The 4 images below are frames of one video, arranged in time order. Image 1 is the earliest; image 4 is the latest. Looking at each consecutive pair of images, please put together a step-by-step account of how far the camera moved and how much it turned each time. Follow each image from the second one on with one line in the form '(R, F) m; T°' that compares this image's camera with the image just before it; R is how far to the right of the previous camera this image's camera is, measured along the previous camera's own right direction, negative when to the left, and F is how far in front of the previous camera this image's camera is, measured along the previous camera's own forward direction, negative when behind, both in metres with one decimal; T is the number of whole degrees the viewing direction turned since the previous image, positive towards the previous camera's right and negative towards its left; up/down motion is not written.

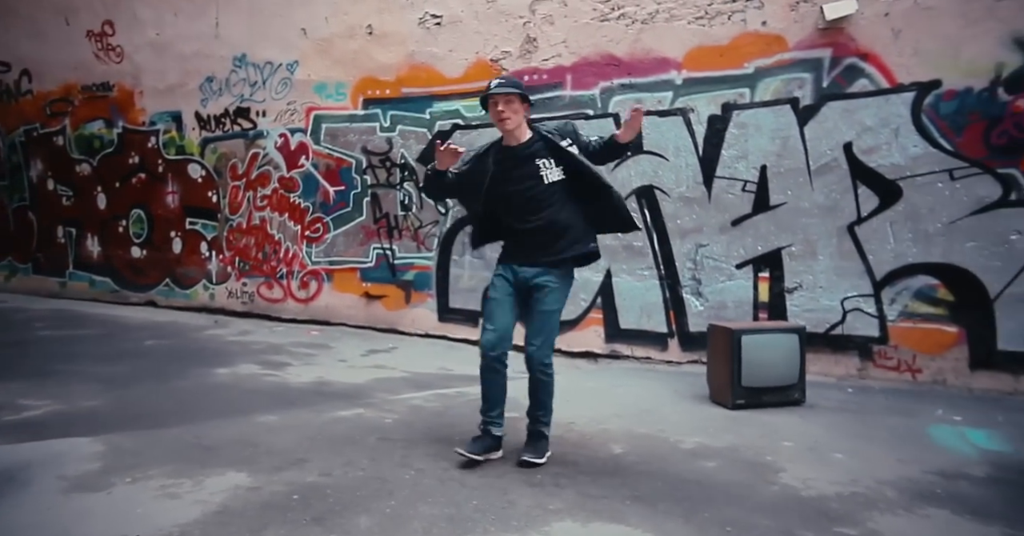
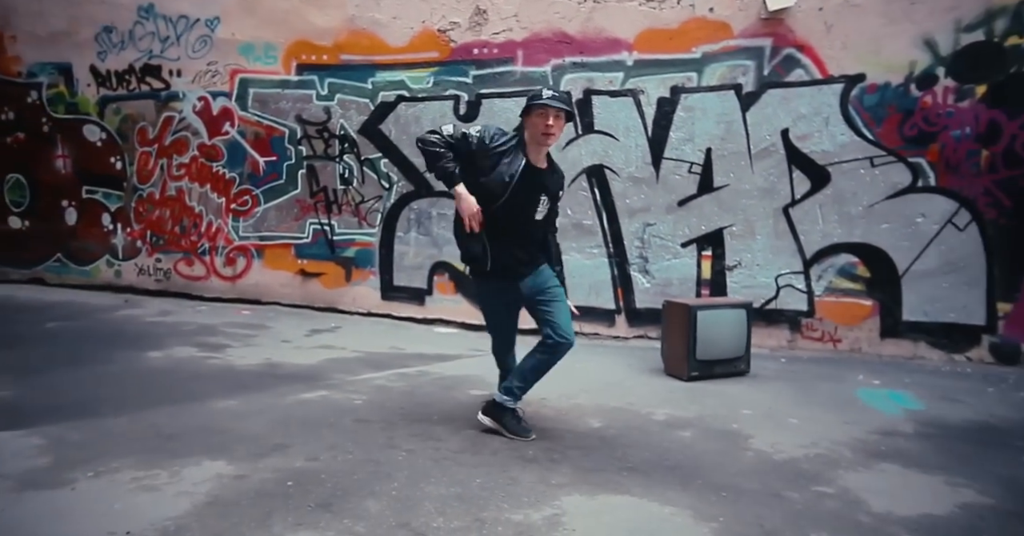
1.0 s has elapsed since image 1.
(-0.5, +0.1) m; +9°
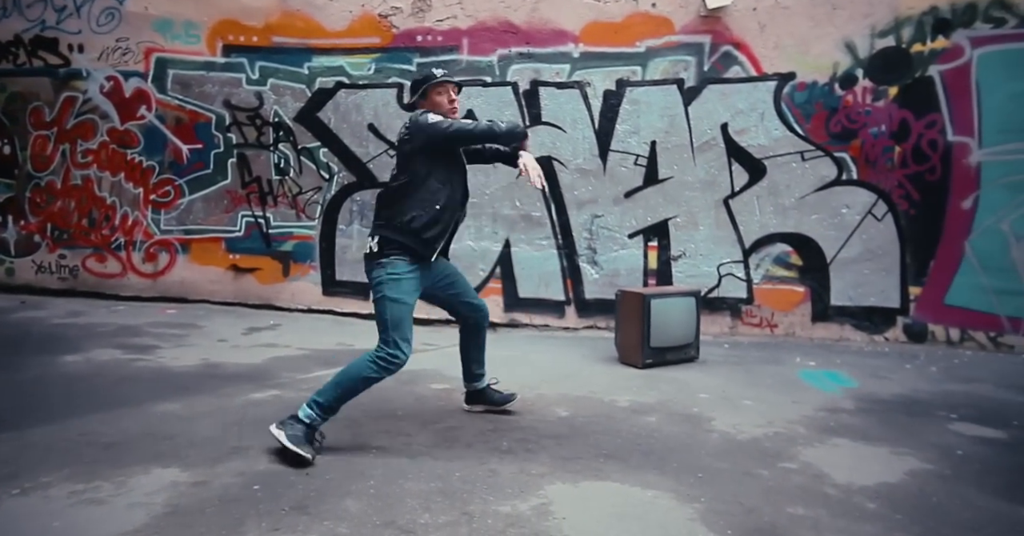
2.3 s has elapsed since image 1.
(-0.2, +0.1) m; +7°
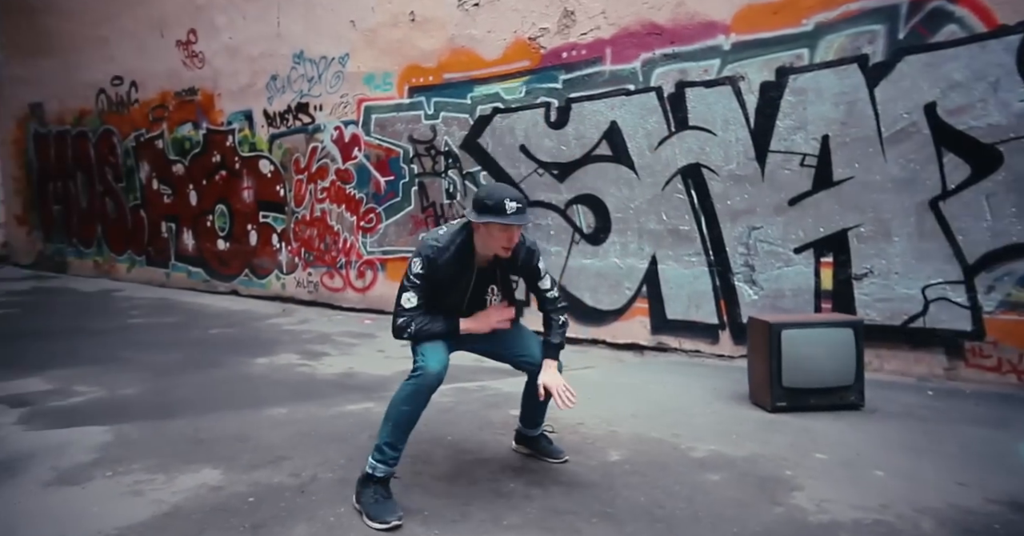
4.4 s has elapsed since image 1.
(+1.3, +0.5) m; -26°
